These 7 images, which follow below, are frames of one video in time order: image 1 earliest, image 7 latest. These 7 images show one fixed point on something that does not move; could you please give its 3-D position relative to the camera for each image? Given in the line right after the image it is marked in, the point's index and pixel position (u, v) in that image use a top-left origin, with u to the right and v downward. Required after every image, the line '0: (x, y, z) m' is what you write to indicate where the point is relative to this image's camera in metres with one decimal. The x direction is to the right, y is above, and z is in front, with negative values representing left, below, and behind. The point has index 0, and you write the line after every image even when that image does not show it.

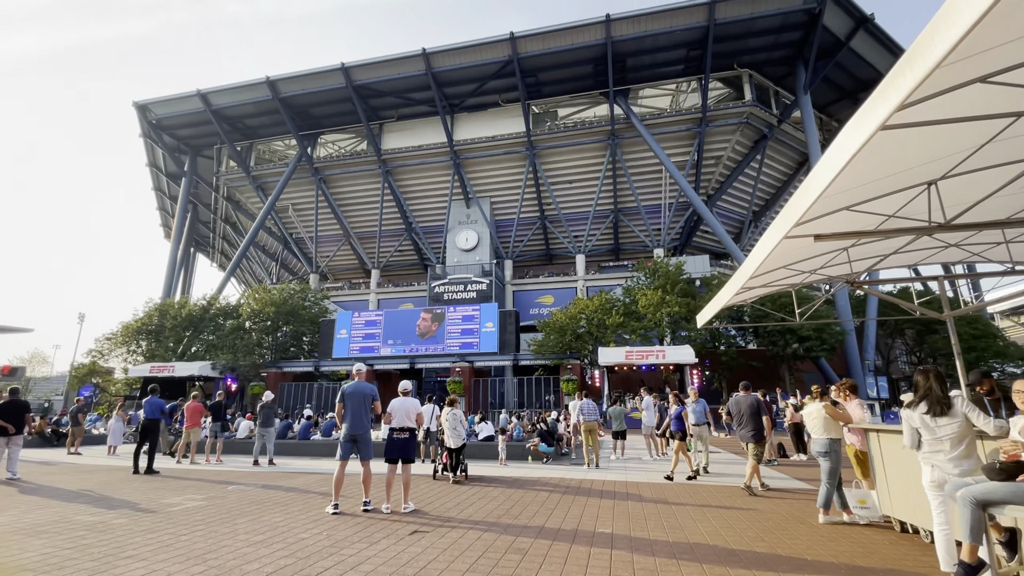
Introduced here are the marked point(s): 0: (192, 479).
0: (-4.9, -2.9, +7.2) m
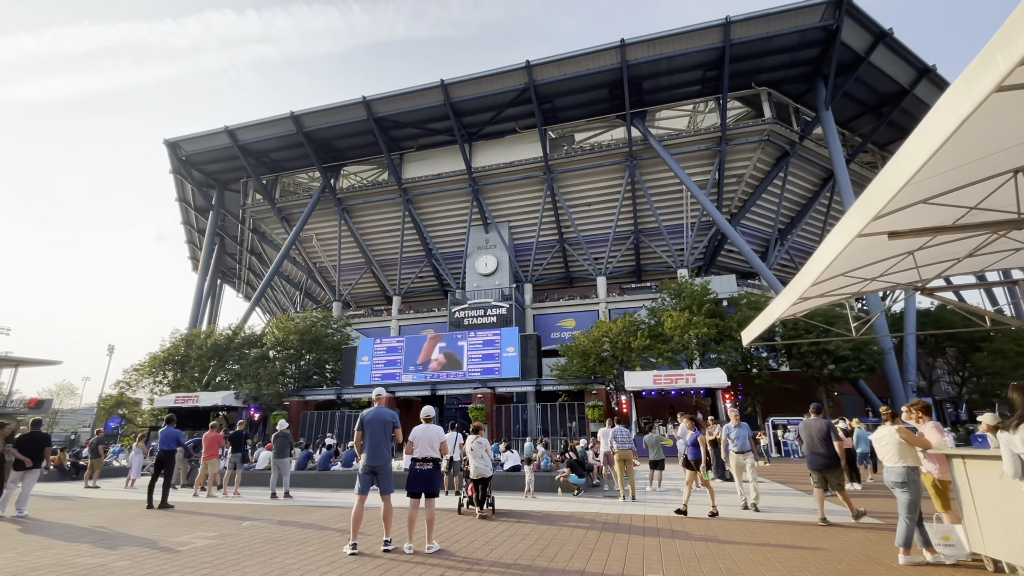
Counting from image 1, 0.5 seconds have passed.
0: (-4.4, -3.3, +6.8) m
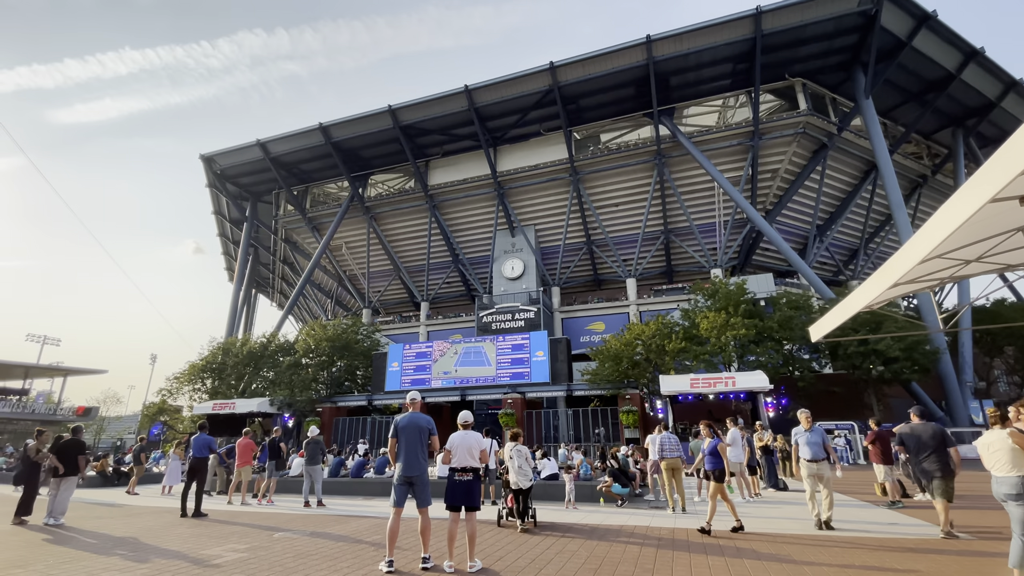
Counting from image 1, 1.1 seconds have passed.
0: (-3.9, -3.3, +6.6) m
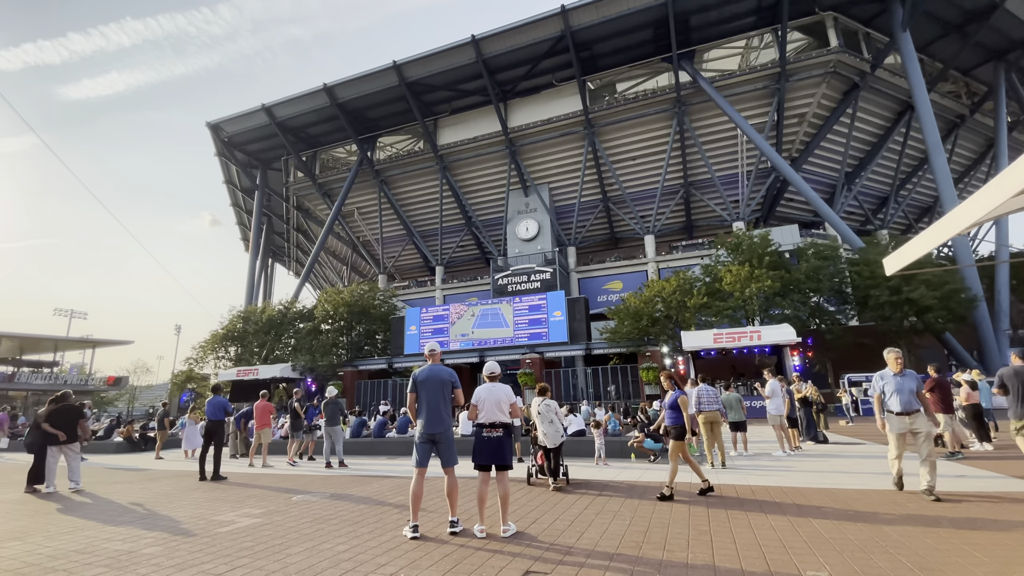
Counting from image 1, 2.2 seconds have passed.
0: (-3.5, -2.7, +6.4) m
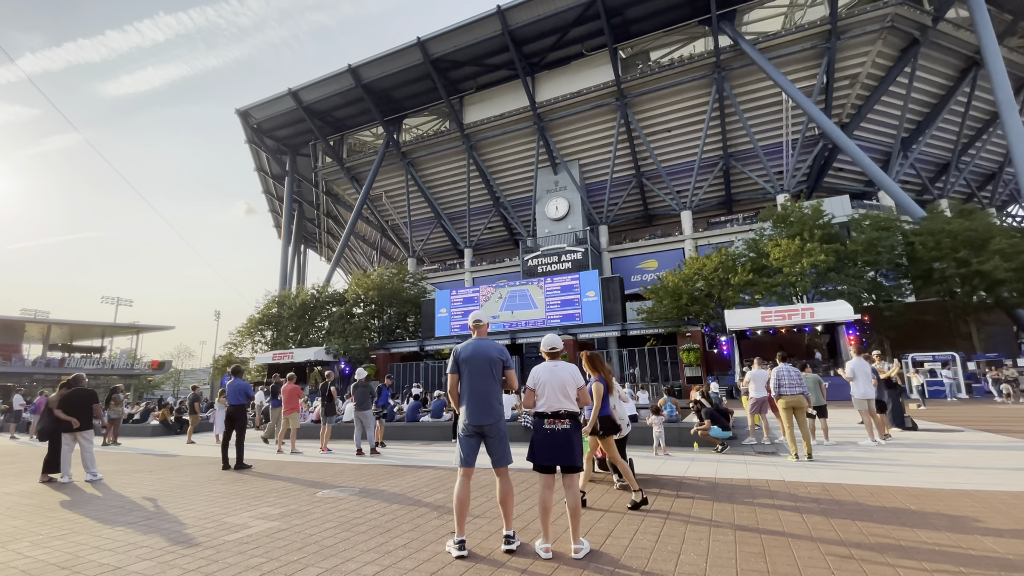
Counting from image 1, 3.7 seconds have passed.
0: (-2.8, -2.3, +5.8) m
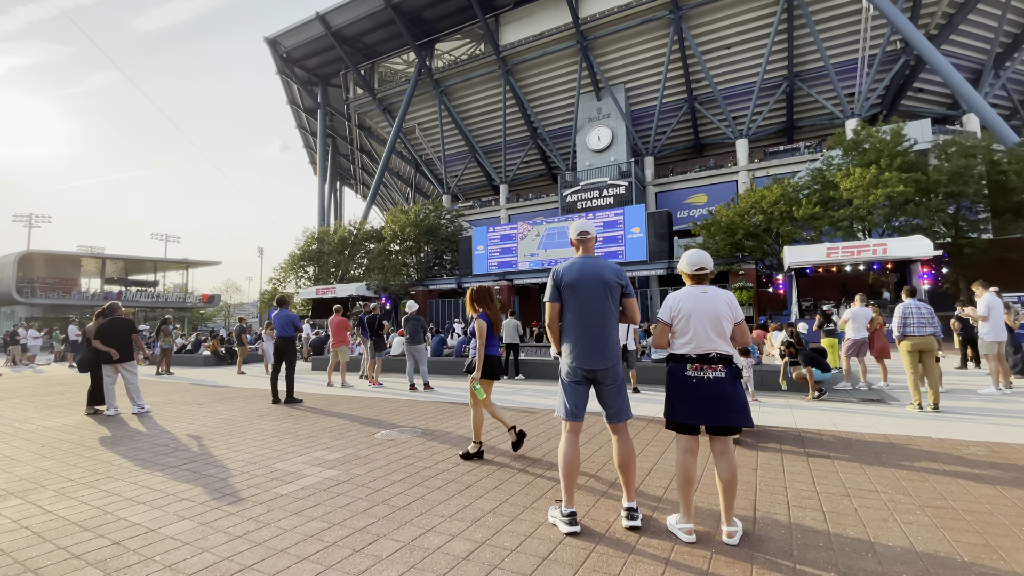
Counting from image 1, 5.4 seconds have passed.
0: (-2.0, -1.4, +5.4) m
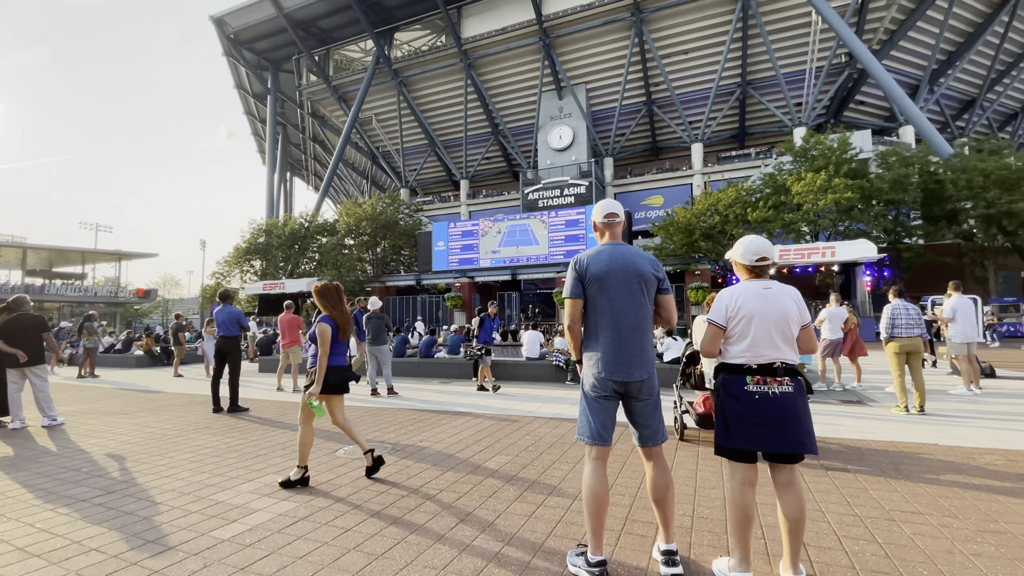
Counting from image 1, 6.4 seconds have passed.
0: (-2.3, -1.4, +4.8) m
